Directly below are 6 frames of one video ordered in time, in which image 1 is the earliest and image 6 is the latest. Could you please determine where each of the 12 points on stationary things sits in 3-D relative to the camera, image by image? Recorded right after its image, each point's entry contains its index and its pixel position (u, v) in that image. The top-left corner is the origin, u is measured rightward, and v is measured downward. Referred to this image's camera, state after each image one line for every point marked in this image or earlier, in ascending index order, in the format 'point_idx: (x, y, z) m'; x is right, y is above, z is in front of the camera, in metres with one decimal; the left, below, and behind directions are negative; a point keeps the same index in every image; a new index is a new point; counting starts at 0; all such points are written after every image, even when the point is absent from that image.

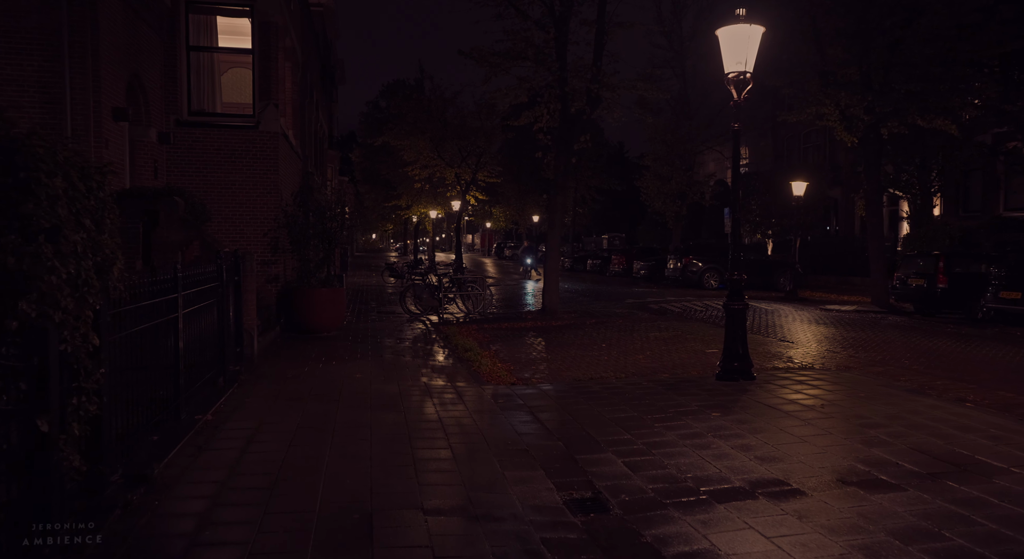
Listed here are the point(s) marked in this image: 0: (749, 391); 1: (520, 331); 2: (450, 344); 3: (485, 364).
0: (+2.6, -1.2, +8.1) m
1: (+0.2, -1.1, +15.2) m
2: (-1.0, -1.1, +12.7) m
3: (-0.4, -1.2, +10.6) m
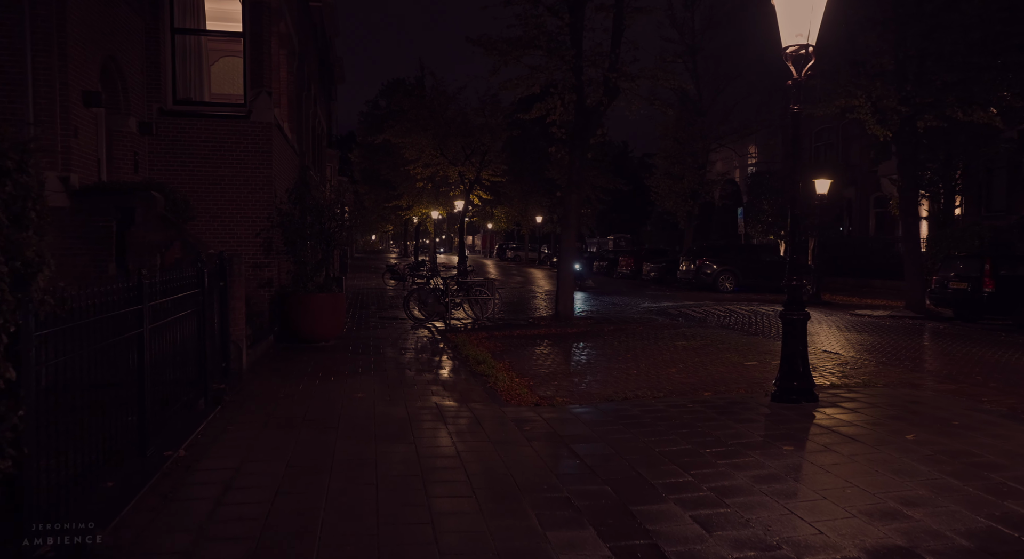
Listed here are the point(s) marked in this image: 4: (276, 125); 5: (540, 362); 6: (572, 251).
0: (+2.8, -1.3, +6.9) m
1: (+0.4, -1.1, +14.0) m
2: (-0.8, -1.2, +11.5) m
3: (-0.1, -1.3, +9.5) m
4: (-4.1, +2.7, +13.0) m
5: (+0.4, -1.3, +11.2) m
6: (+1.3, +0.6, +16.3) m
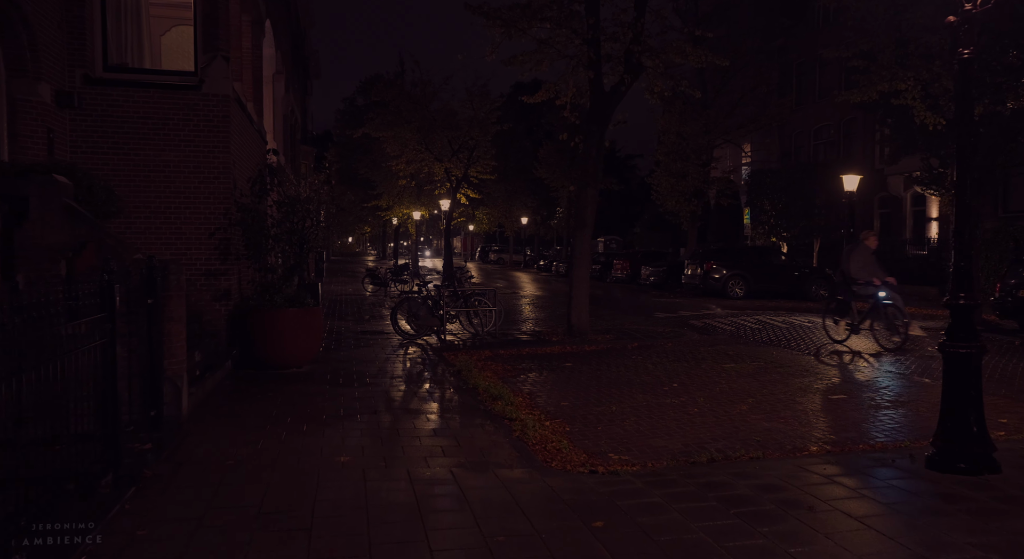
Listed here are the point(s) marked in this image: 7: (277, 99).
0: (+3.2, -1.4, +4.7) m
1: (+0.6, -1.3, +11.7) m
2: (-0.5, -1.3, +9.2) m
3: (+0.2, -1.4, +7.2) m
4: (-3.9, +2.6, +10.5) m
5: (+0.7, -1.4, +8.9) m
6: (+1.4, +0.5, +14.1) m
7: (-6.0, +4.6, +18.9) m
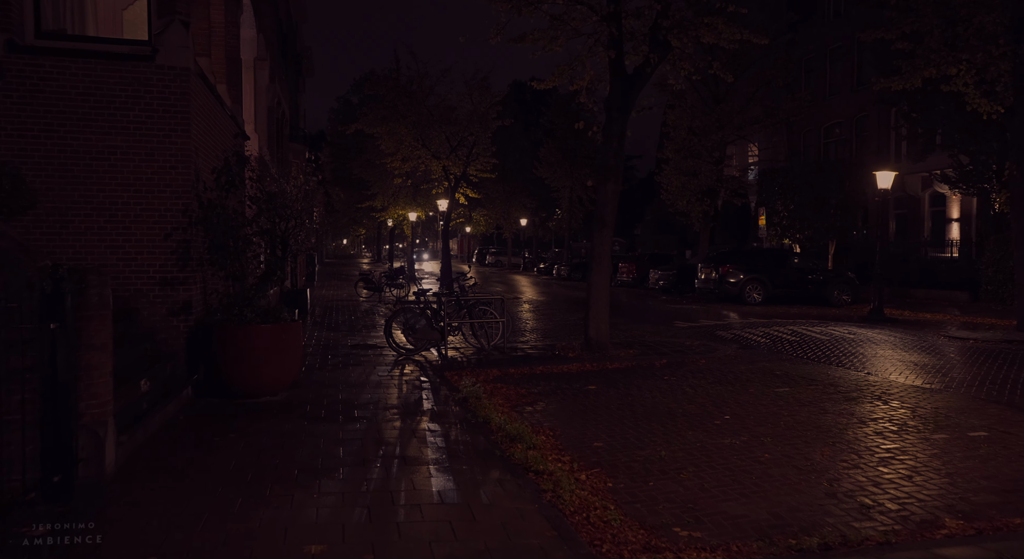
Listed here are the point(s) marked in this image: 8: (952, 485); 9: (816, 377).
0: (+3.4, -1.5, +3.1) m
1: (+0.8, -1.4, +10.1) m
2: (-0.3, -1.5, +7.6) m
3: (+0.4, -1.5, +5.5) m
4: (-3.7, +2.5, +8.9) m
5: (+0.9, -1.5, +7.2) m
6: (+1.6, +0.3, +12.4) m
7: (-5.9, +4.5, +17.3) m
8: (+3.3, -1.5, +5.5) m
9: (+4.2, -1.3, +10.1) m
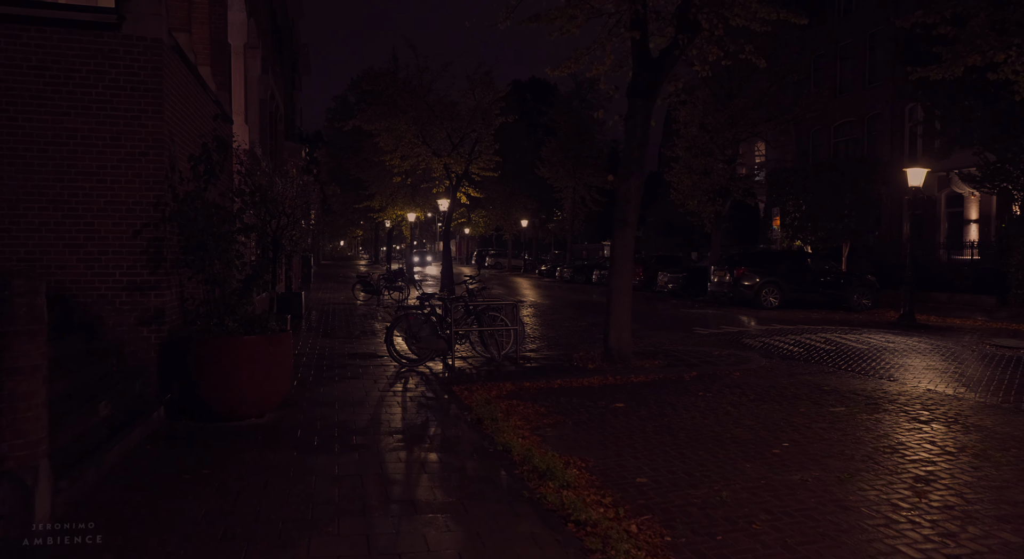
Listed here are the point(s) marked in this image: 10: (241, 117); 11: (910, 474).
0: (+3.7, -1.5, +2.0) m
1: (+1.0, -1.5, +9.0) m
2: (-0.1, -1.5, +6.5) m
3: (+0.6, -1.6, +4.4) m
4: (-3.5, +2.4, +7.8) m
5: (+1.1, -1.6, +6.1) m
6: (+1.8, +0.3, +11.3) m
7: (-5.7, +4.4, +16.1) m
8: (+3.5, -1.5, +4.4) m
9: (+4.4, -1.4, +9.0) m
10: (-5.3, +3.2, +14.5) m
11: (+3.1, -1.5, +5.8) m
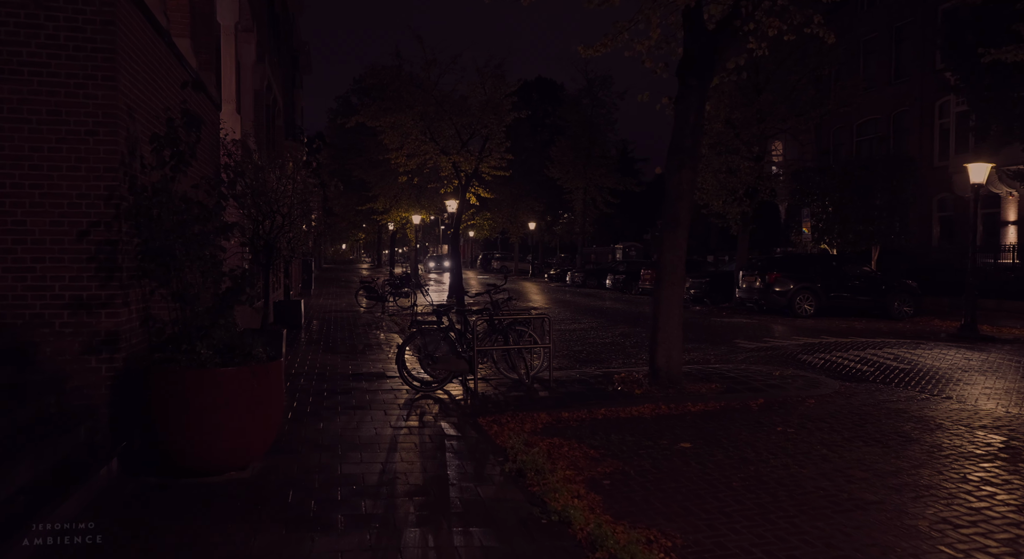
0: (+4.1, -1.6, +0.4) m
1: (+1.4, -1.6, +7.4) m
2: (+0.3, -1.6, +4.8) m
3: (+1.0, -1.7, +2.8) m
4: (-3.1, +2.3, +6.2) m
5: (+1.5, -1.7, +4.5) m
6: (+2.2, +0.2, +9.7) m
7: (-5.3, +4.3, +14.6) m
8: (+3.9, -1.6, +2.7) m
9: (+4.8, -1.5, +7.4) m
10: (-4.8, +3.0, +12.9) m
11: (+3.5, -1.6, +4.2) m
